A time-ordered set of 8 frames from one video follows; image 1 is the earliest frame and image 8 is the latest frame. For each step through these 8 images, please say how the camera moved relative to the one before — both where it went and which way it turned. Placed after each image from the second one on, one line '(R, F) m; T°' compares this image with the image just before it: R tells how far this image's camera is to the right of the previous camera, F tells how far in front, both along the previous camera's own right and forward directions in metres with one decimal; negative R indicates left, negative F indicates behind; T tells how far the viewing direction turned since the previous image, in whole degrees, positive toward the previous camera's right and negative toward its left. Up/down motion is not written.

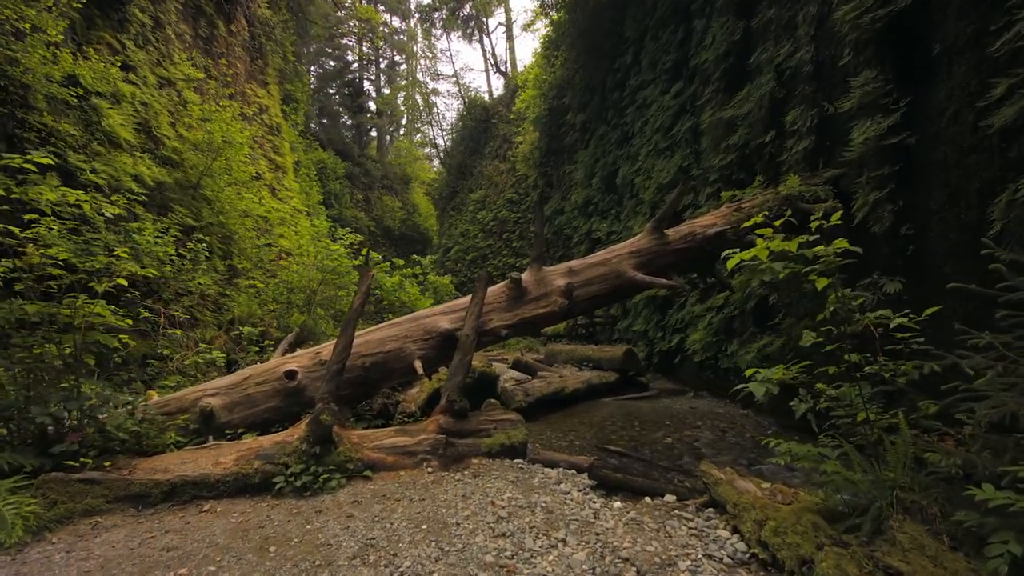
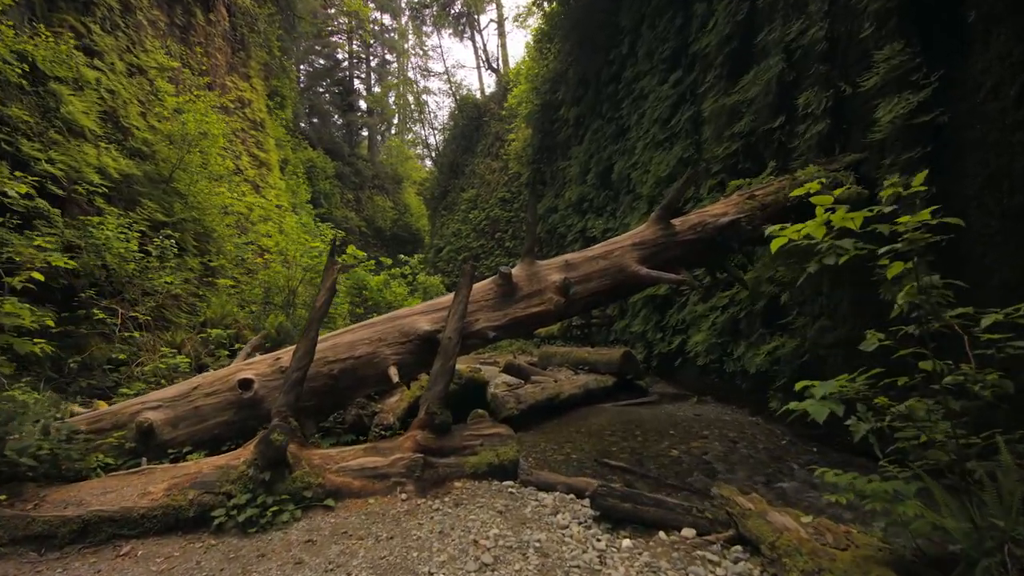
(0.0, +0.4) m; +1°
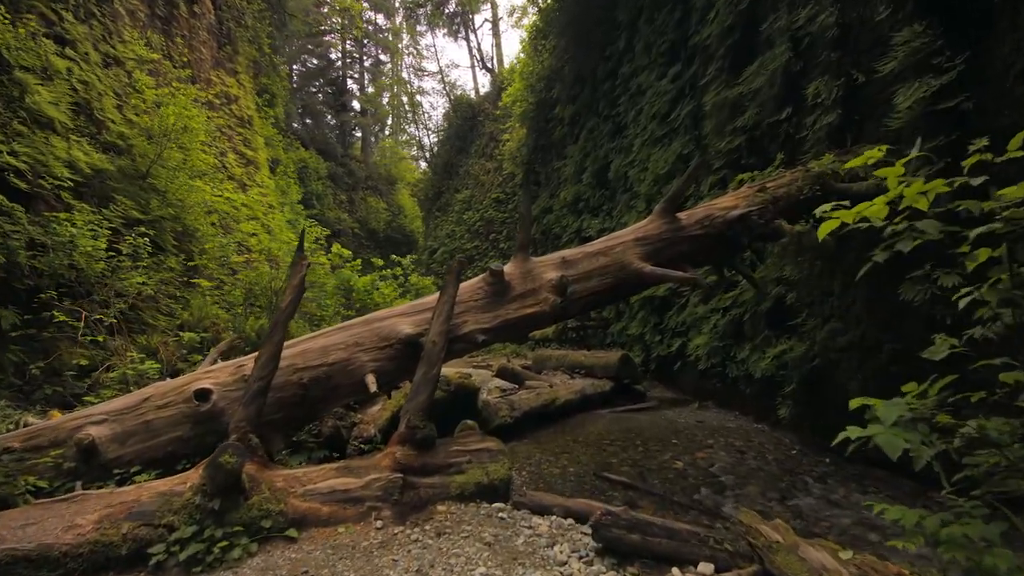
(0.0, +0.3) m; +1°
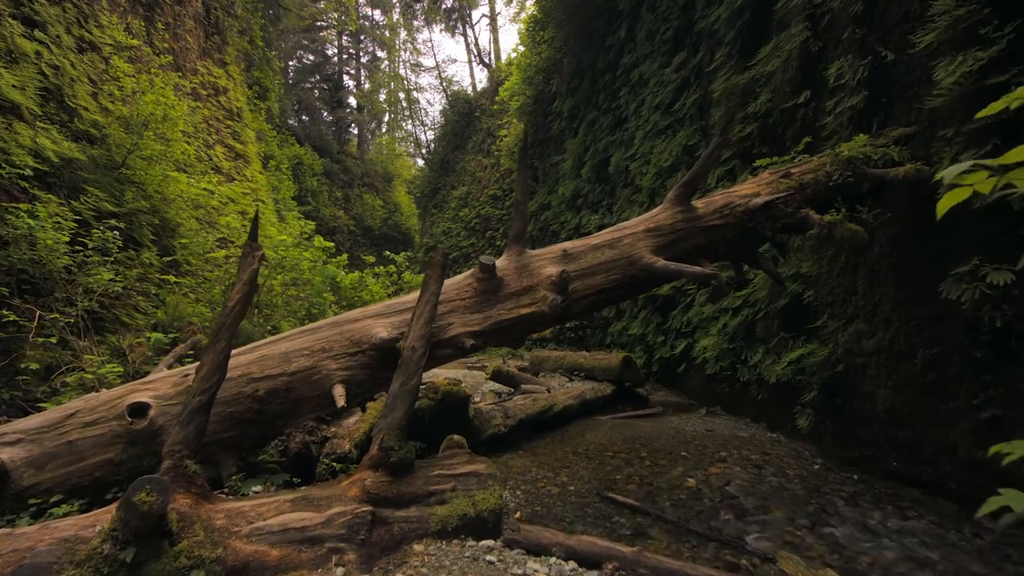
(0.0, +0.4) m; 0°
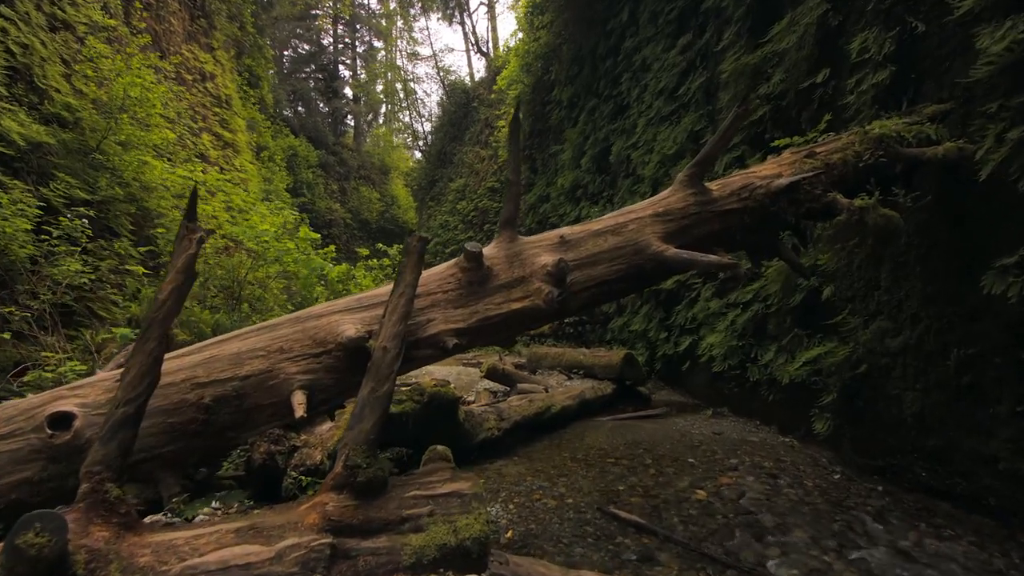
(0.0, +0.3) m; 0°
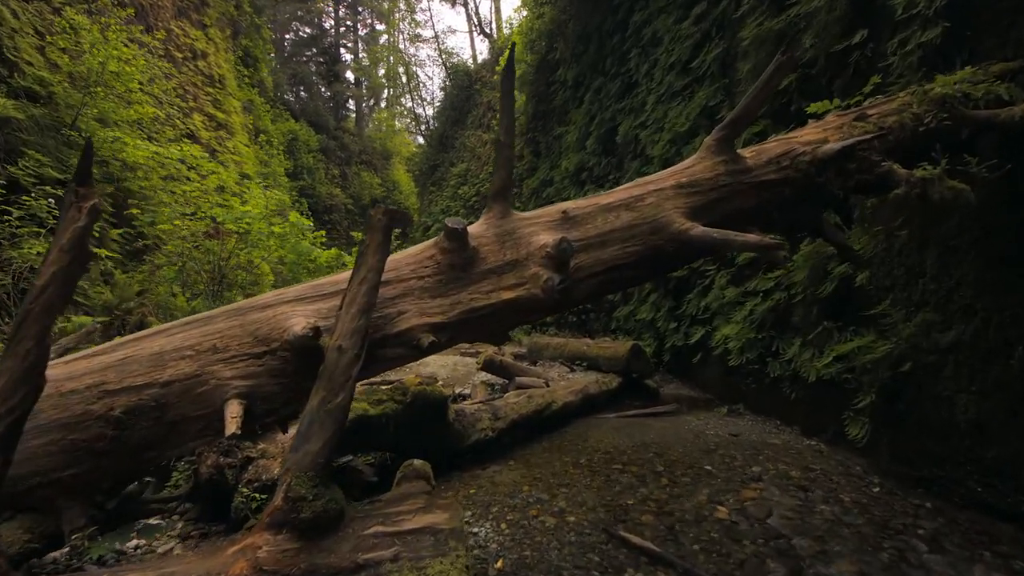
(0.0, +0.4) m; 0°
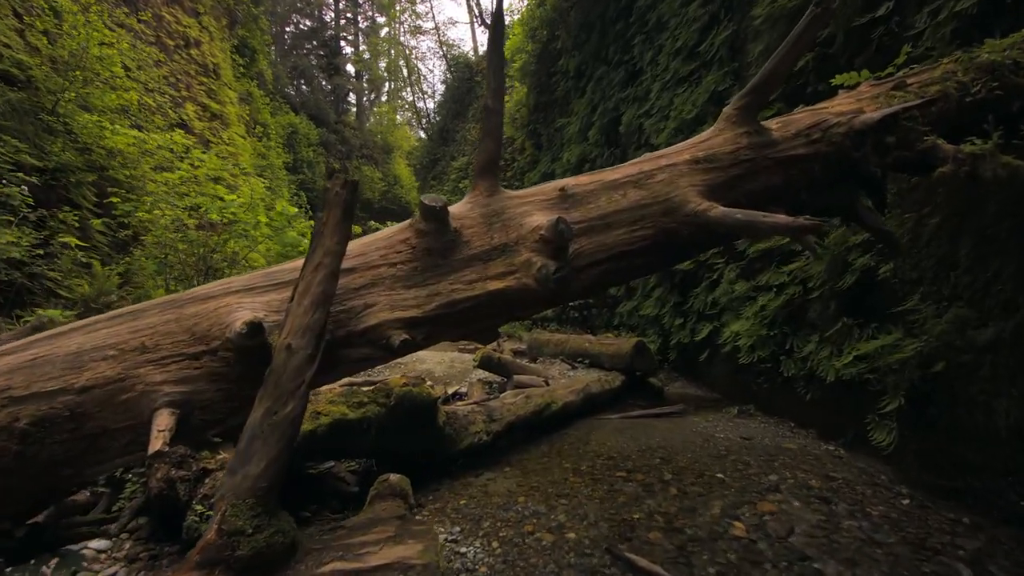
(0.0, +0.3) m; 0°
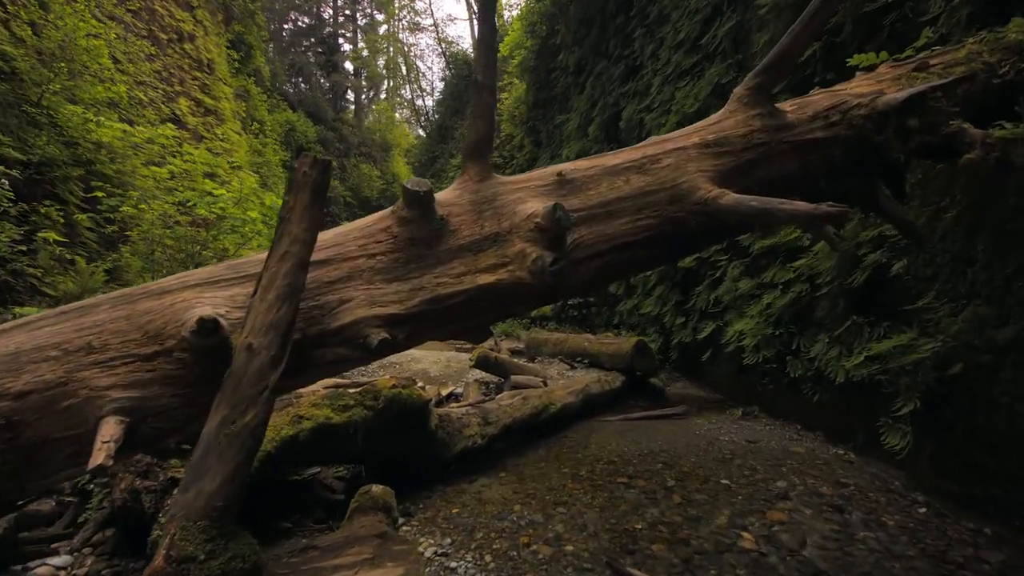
(0.0, +0.2) m; 0°
